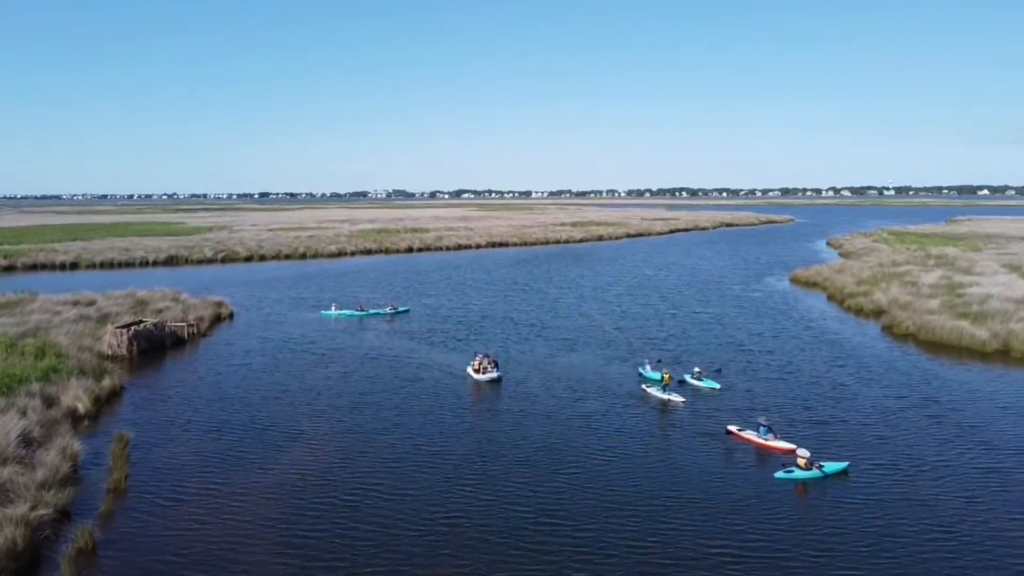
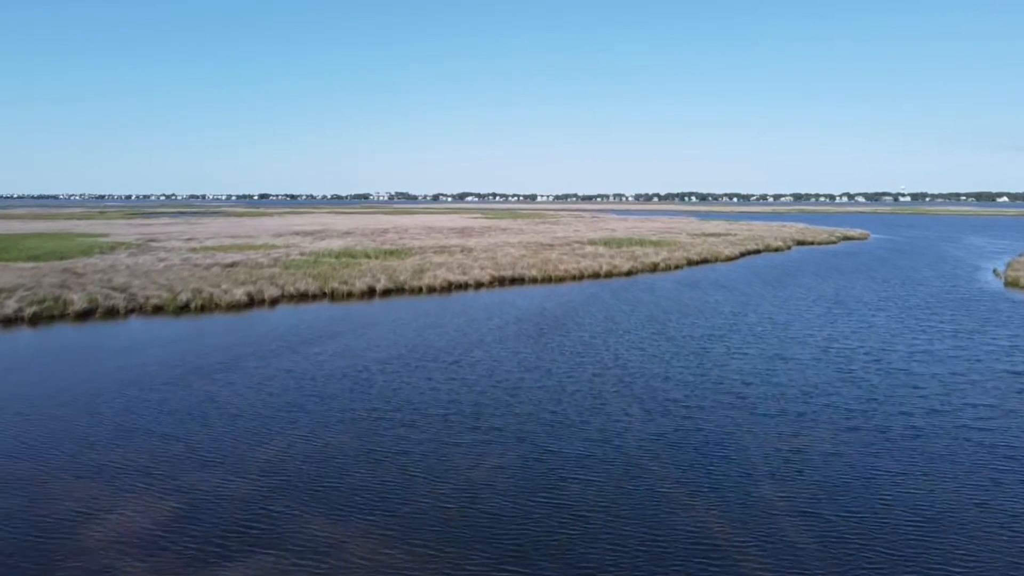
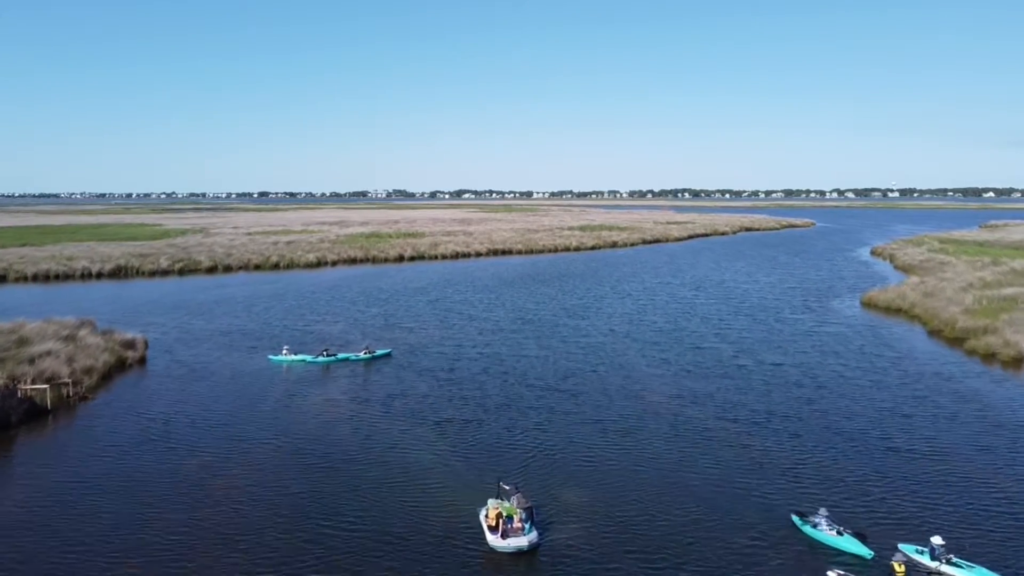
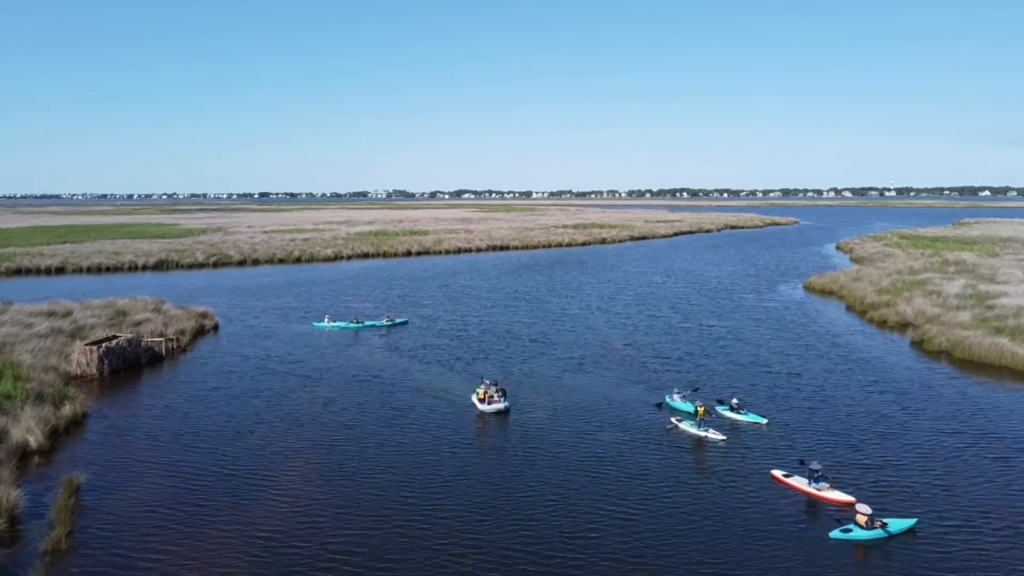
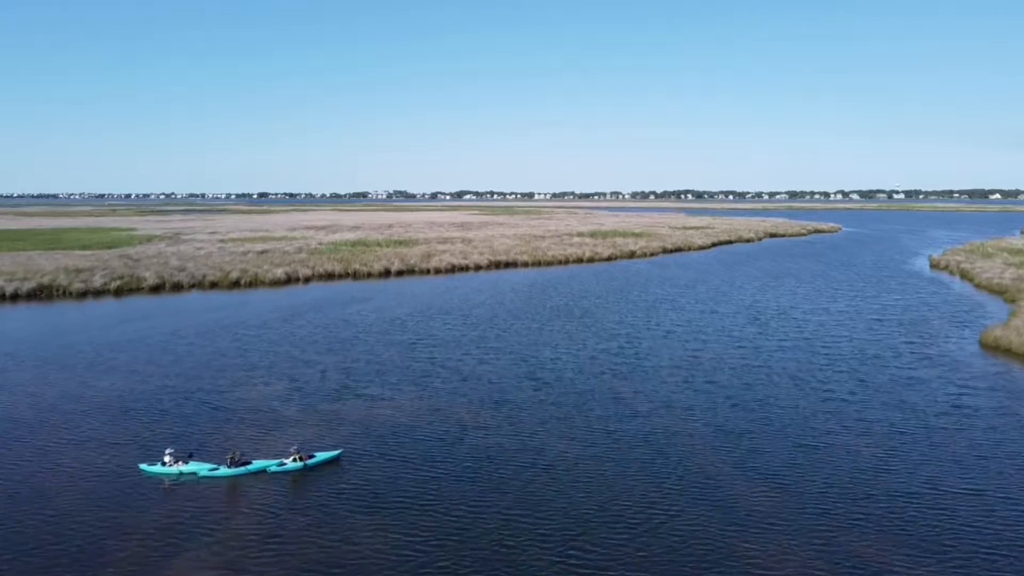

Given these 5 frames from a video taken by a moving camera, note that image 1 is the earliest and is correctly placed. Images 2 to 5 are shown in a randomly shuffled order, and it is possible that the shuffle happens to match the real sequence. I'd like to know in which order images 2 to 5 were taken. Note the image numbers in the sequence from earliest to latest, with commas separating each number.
4, 3, 5, 2
